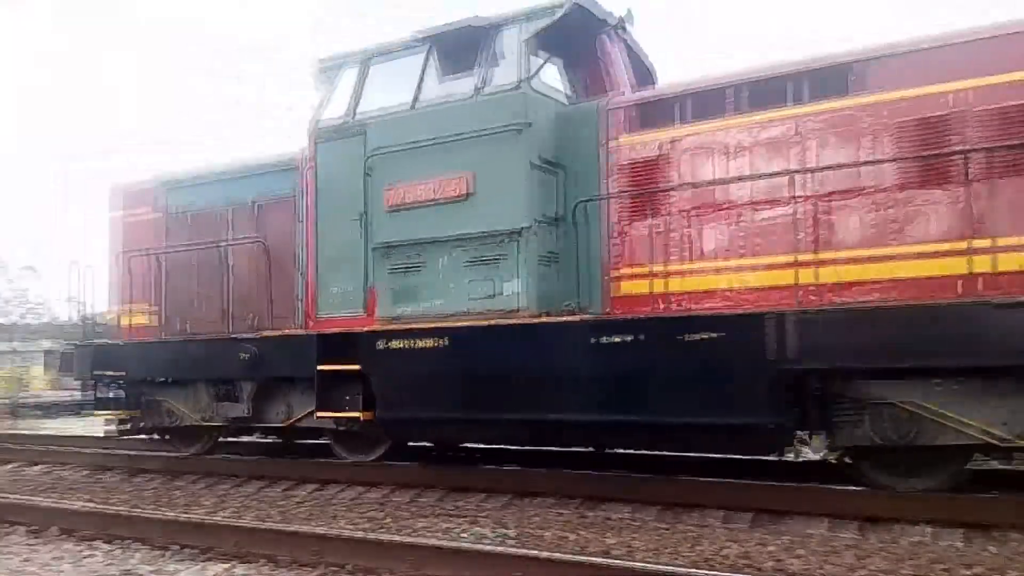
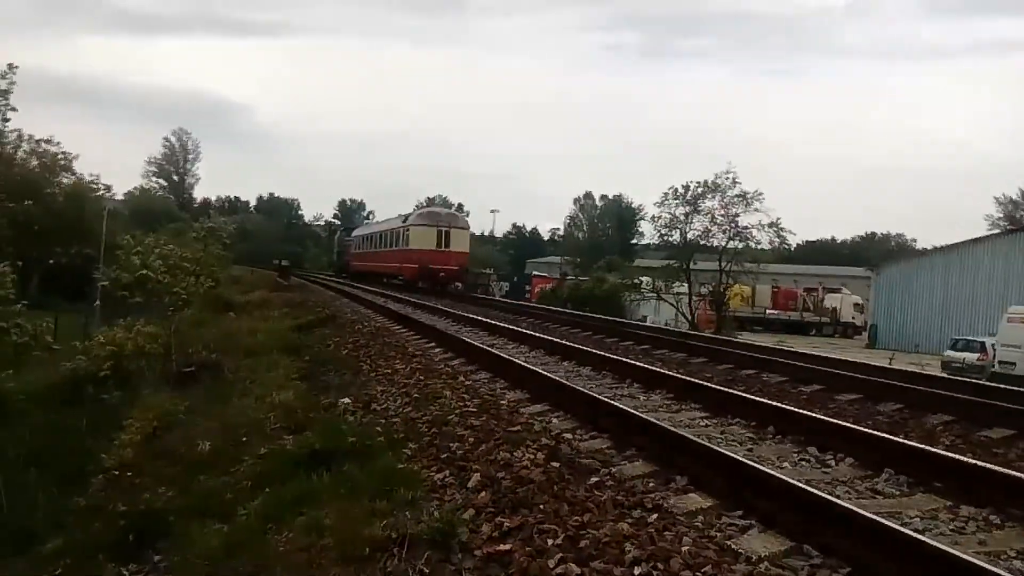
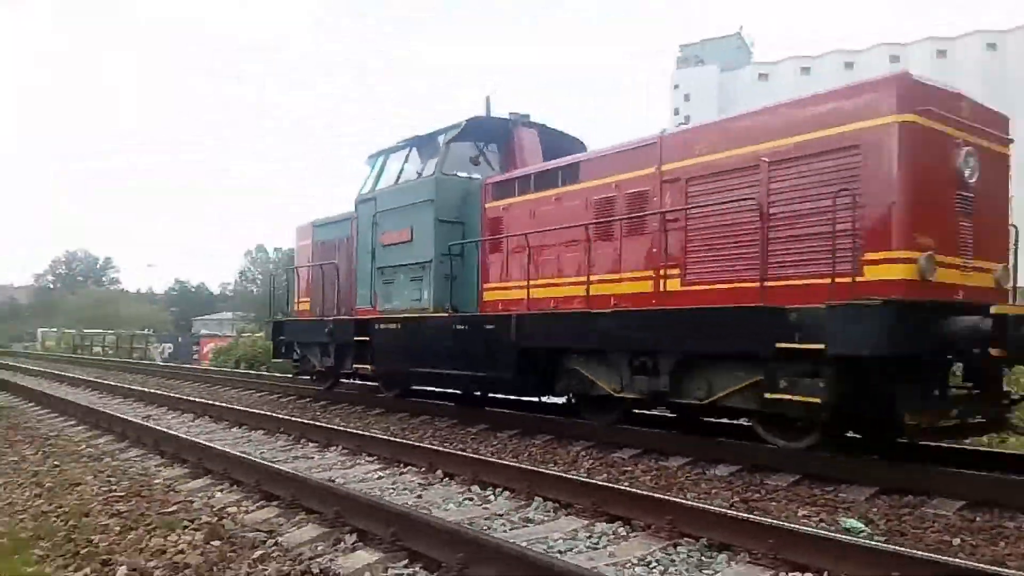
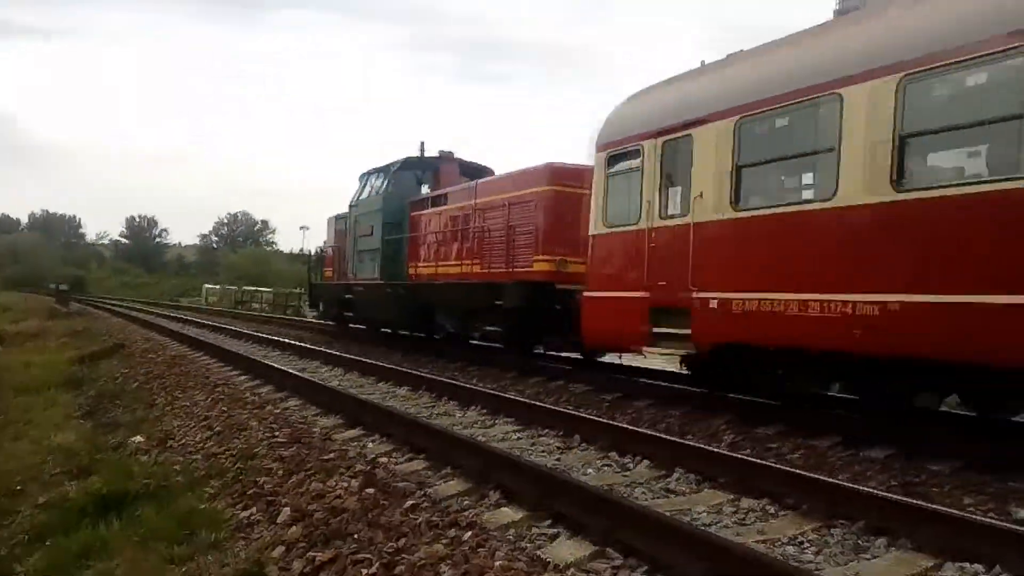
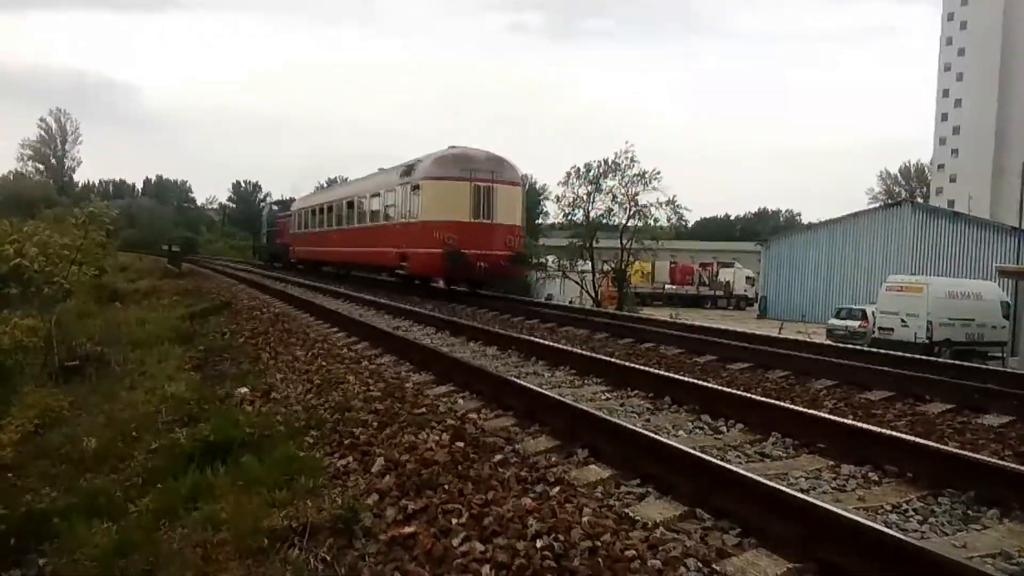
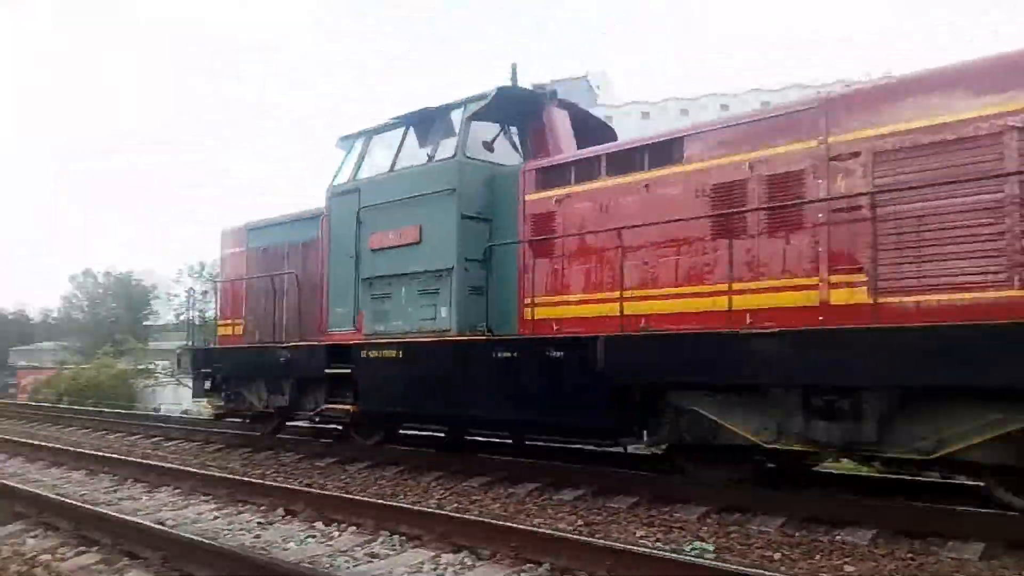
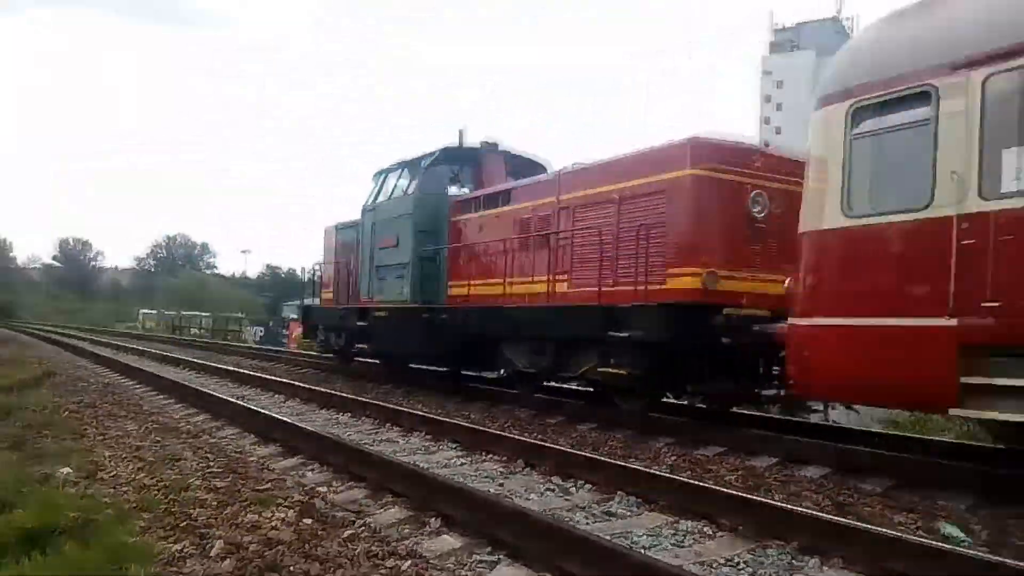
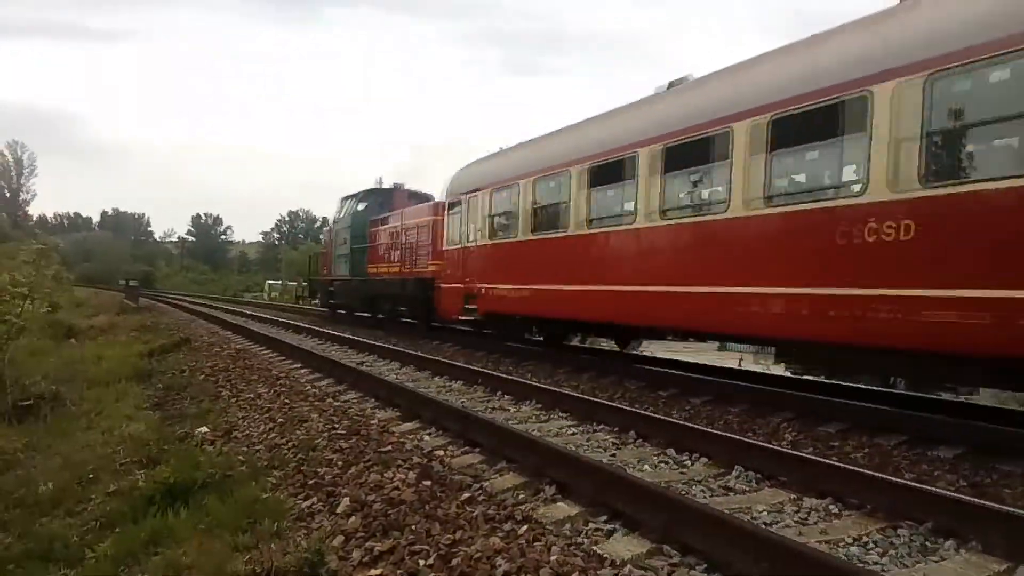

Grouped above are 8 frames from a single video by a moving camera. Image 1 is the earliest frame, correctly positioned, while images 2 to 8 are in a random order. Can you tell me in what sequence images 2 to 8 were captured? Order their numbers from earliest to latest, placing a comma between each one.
6, 3, 7, 4, 8, 5, 2
